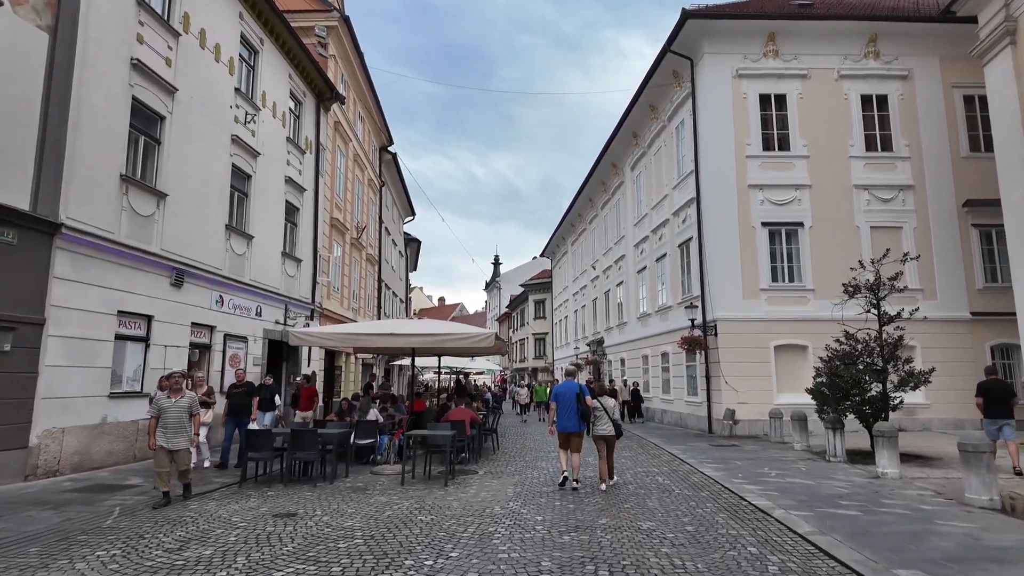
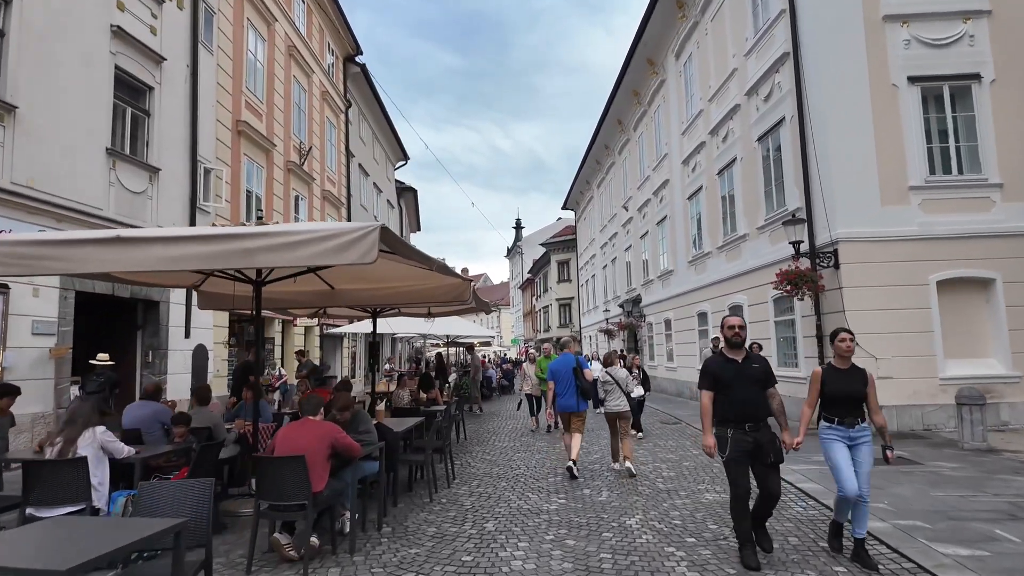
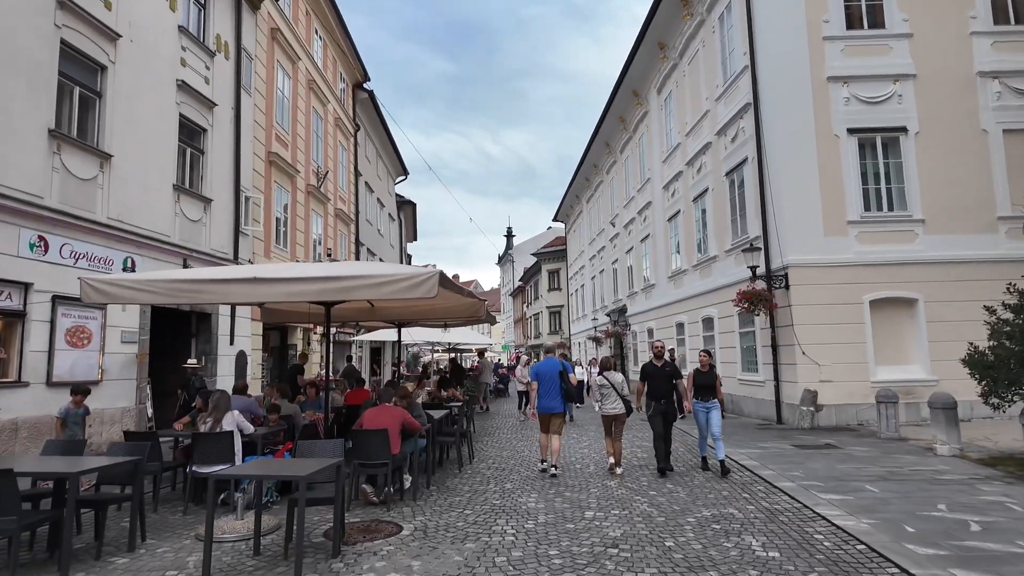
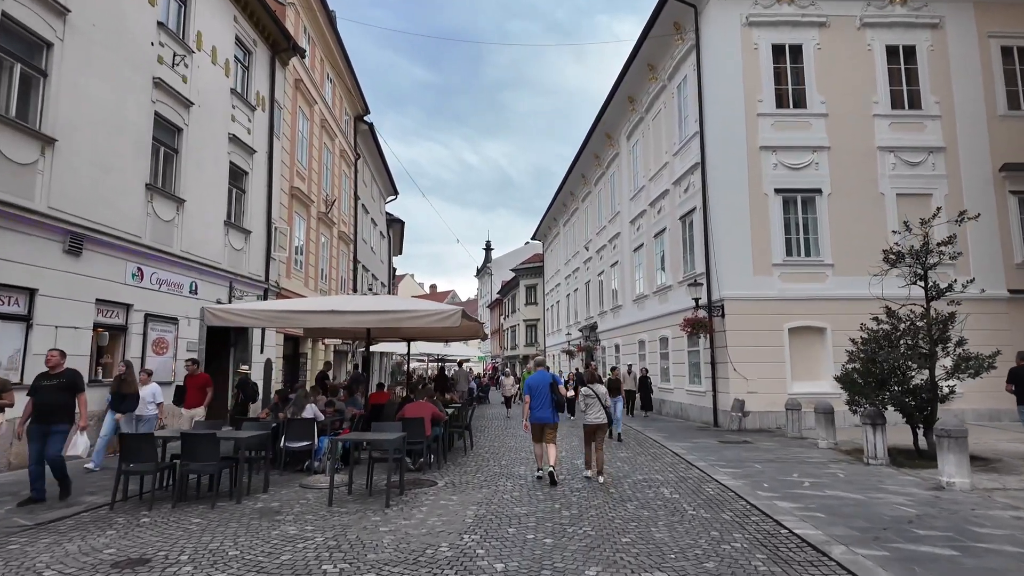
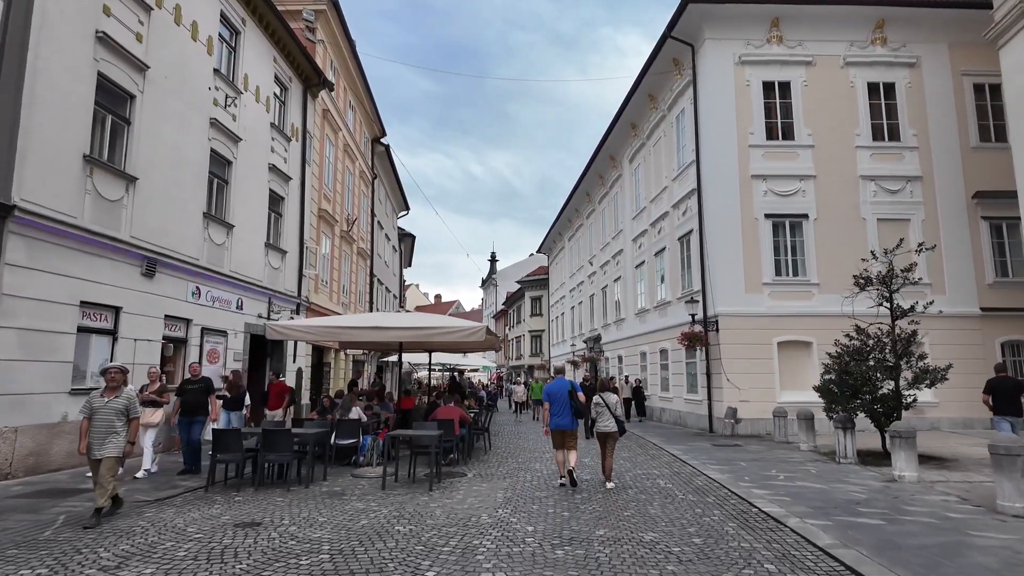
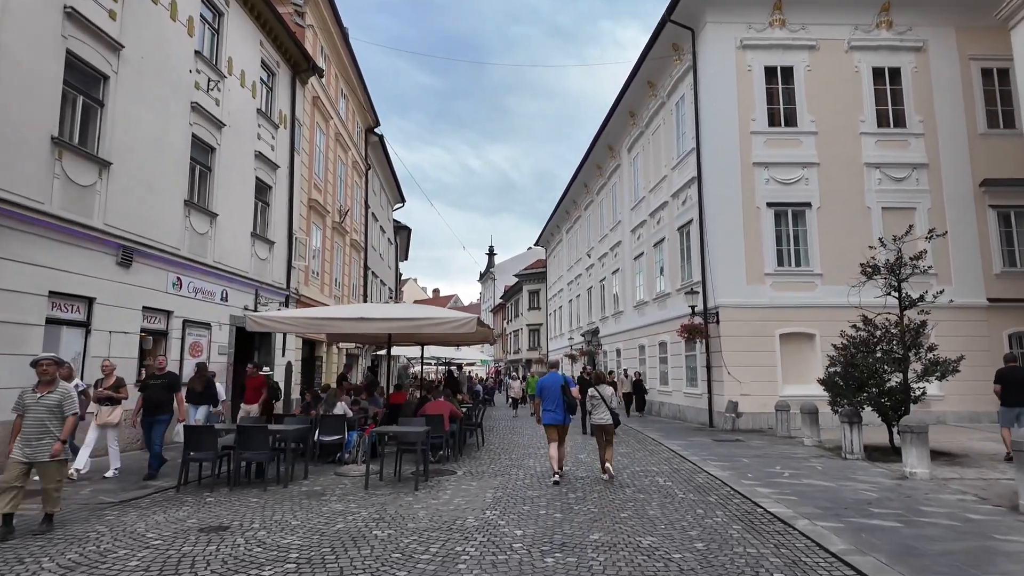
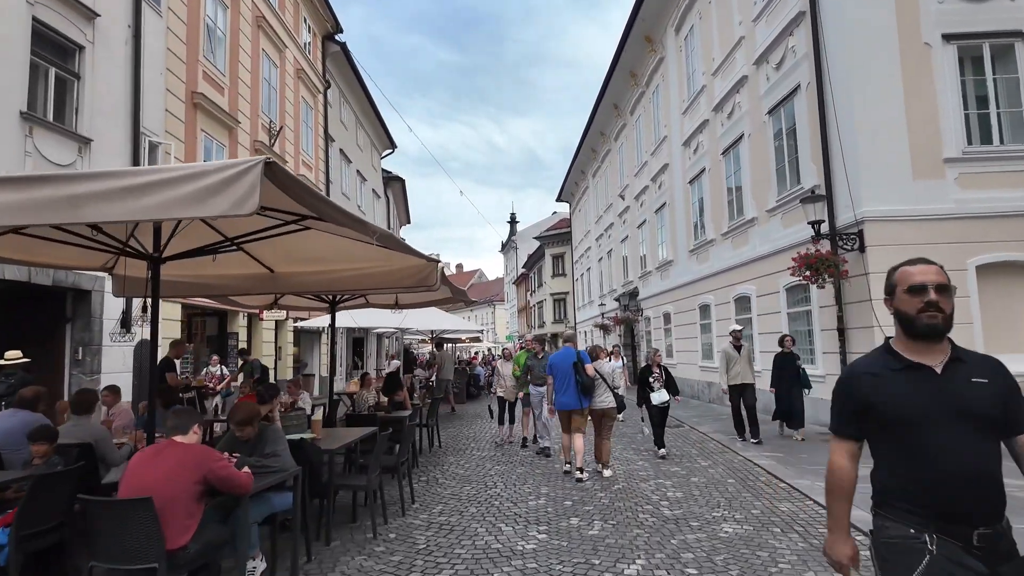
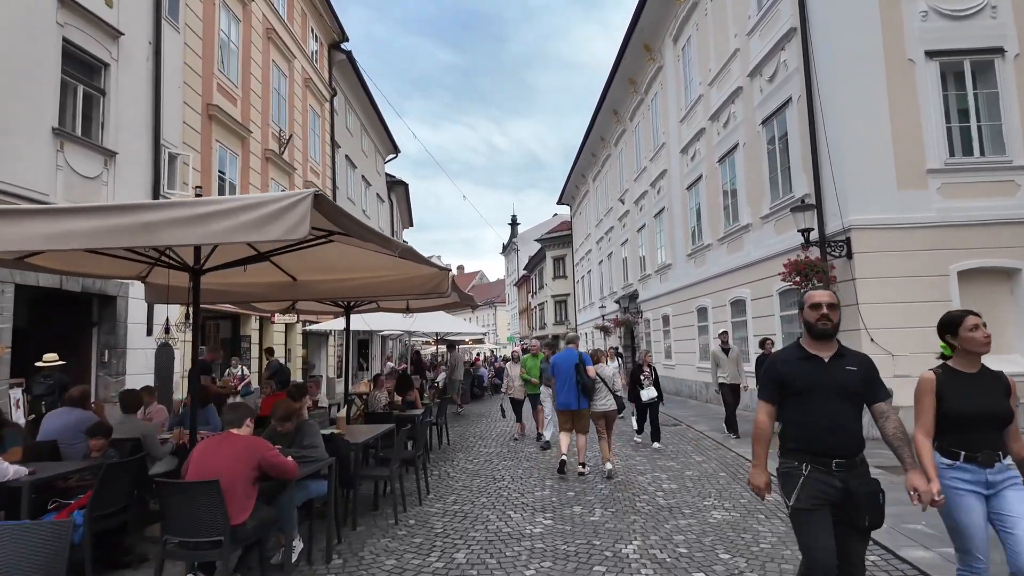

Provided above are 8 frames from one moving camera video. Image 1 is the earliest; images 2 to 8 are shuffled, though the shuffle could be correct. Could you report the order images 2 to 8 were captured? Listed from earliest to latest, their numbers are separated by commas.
5, 6, 4, 3, 2, 8, 7
